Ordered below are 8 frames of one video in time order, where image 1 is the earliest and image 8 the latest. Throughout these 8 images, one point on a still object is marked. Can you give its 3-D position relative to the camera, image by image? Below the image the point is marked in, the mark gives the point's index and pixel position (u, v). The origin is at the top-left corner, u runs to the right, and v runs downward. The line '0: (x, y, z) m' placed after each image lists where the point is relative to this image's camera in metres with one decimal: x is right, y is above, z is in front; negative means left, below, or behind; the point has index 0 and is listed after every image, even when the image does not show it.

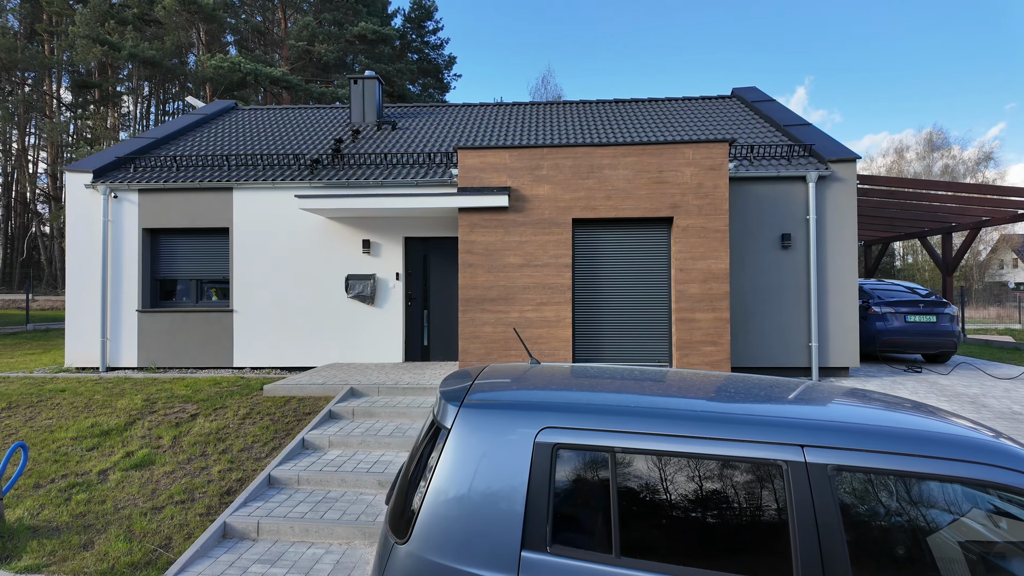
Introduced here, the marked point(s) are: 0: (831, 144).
0: (+5.6, +2.5, +9.0) m
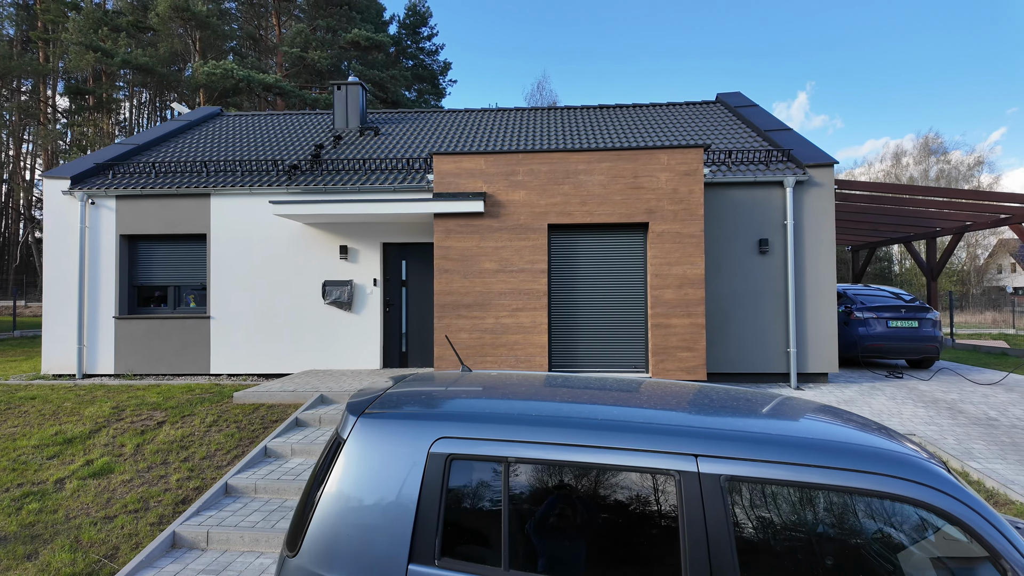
0: (+5.2, +2.4, +9.0) m
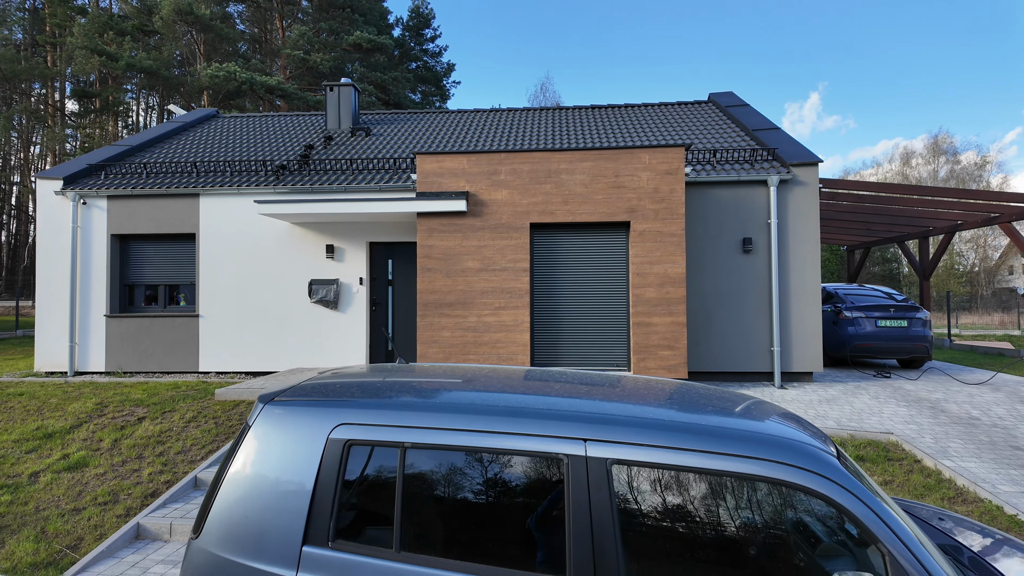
0: (+4.9, +2.5, +9.0) m
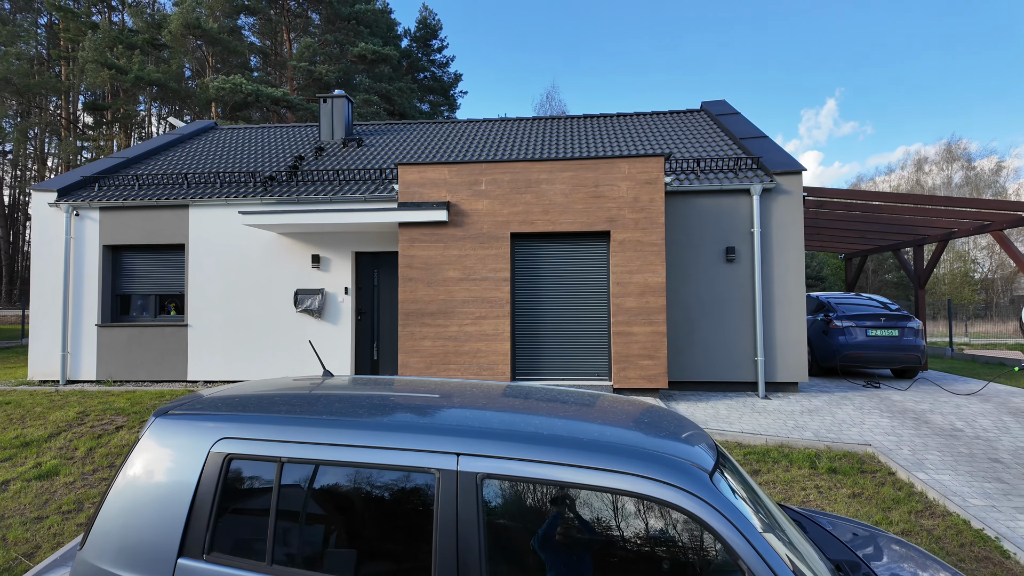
0: (+4.7, +2.3, +9.0) m
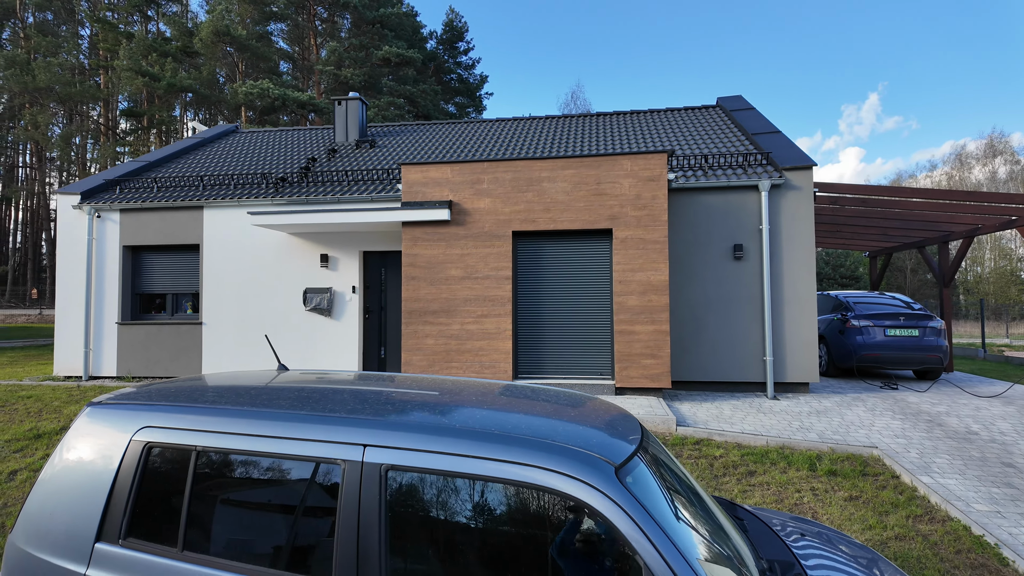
0: (+4.7, +2.3, +8.8) m
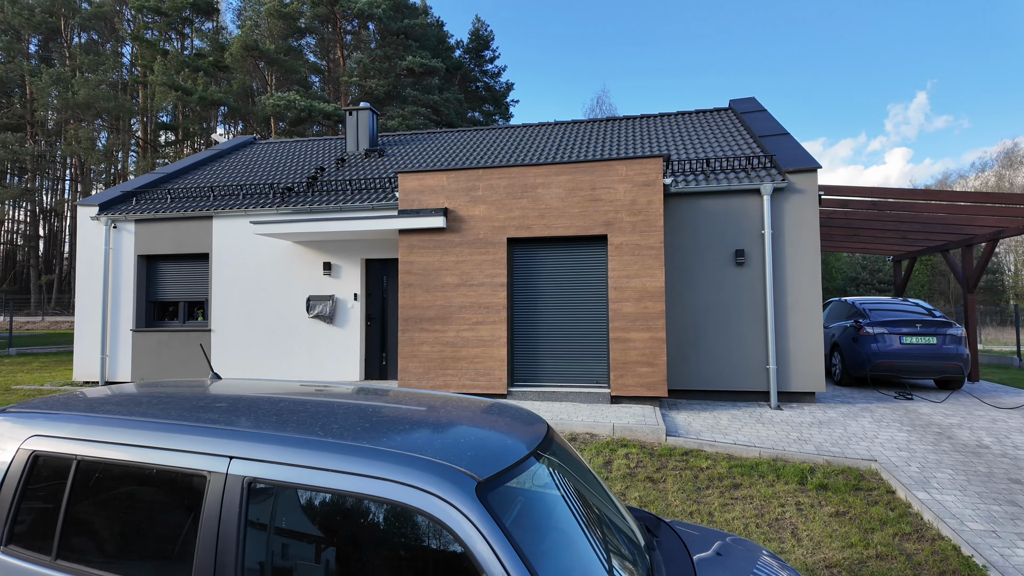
0: (+4.7, +2.2, +8.5) m
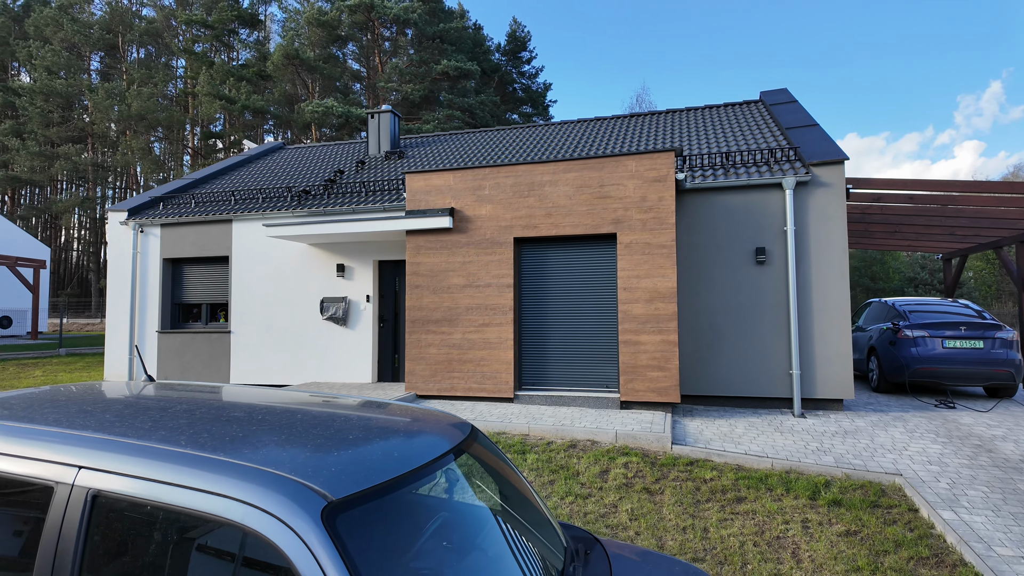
0: (+4.8, +2.2, +8.0) m
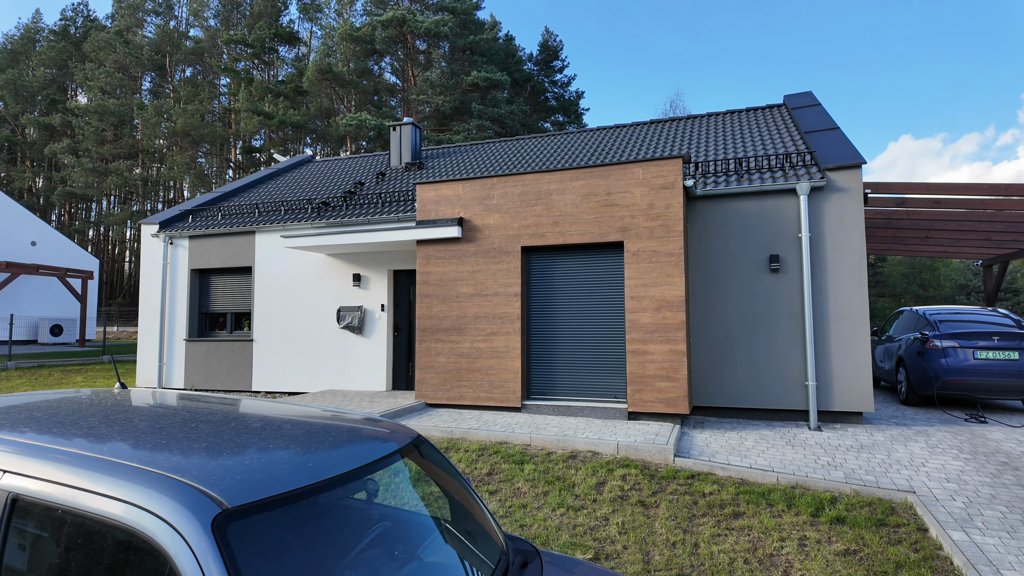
0: (+5.0, +2.1, +7.8) m
